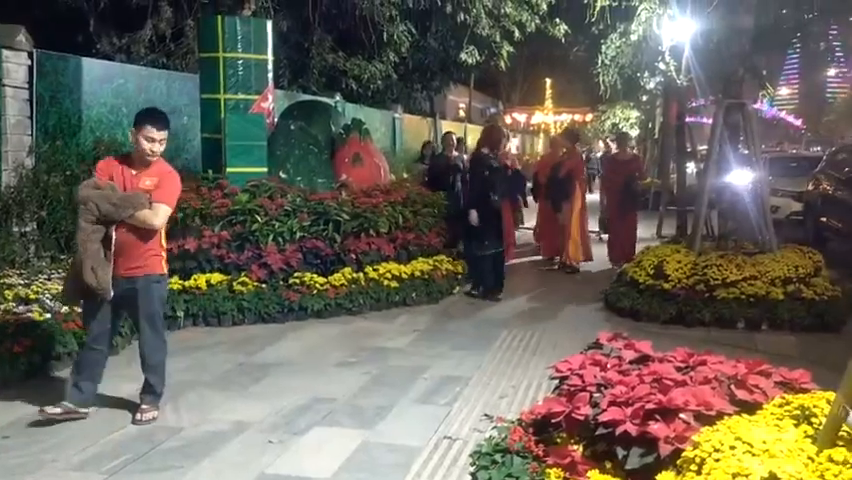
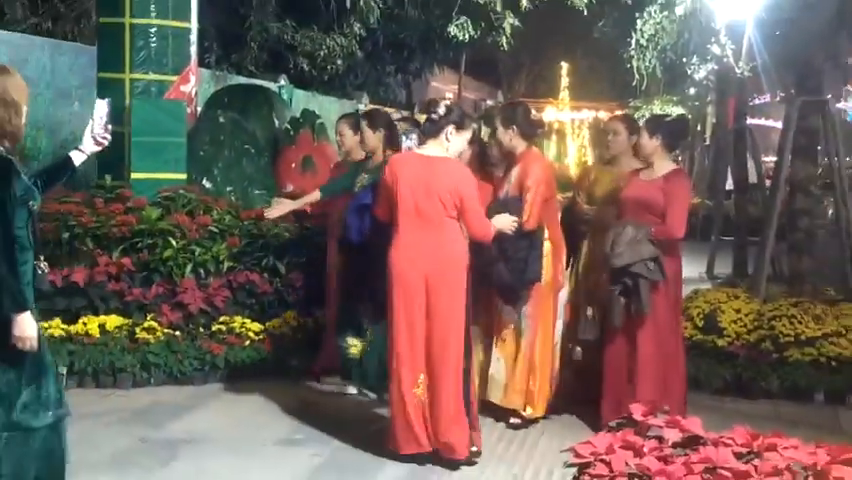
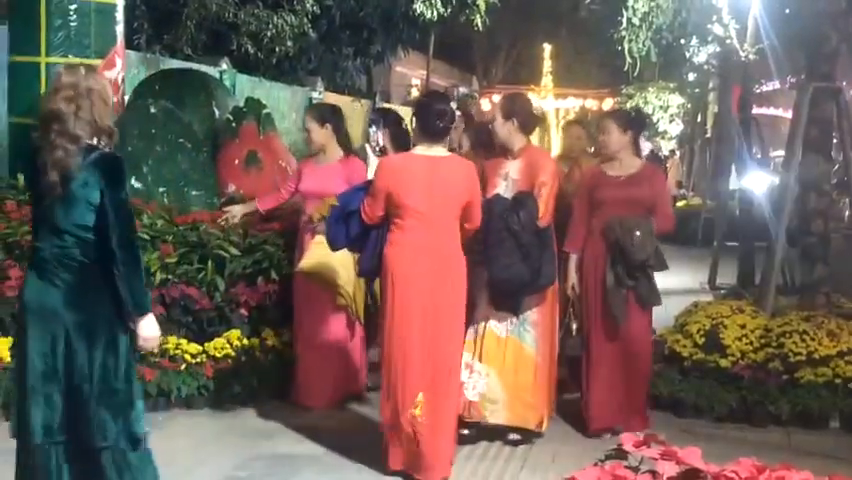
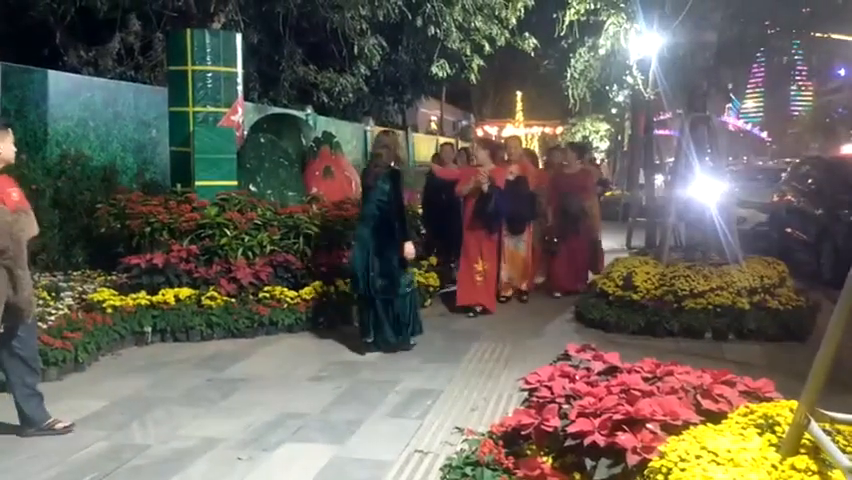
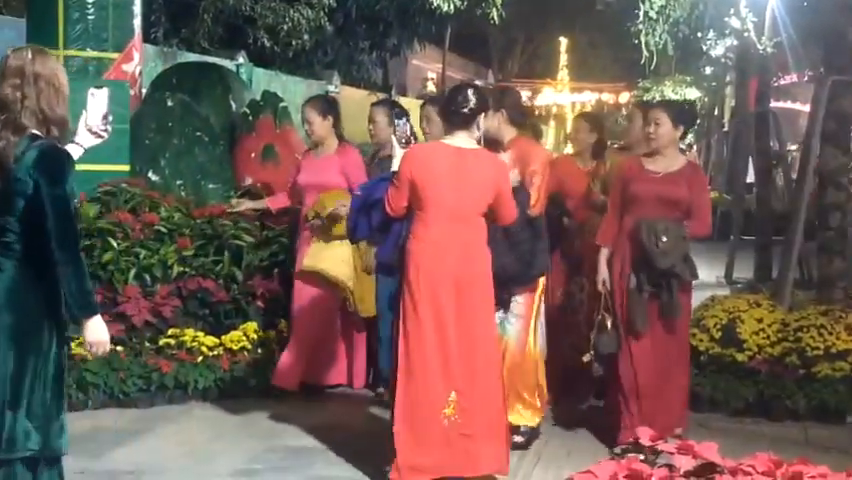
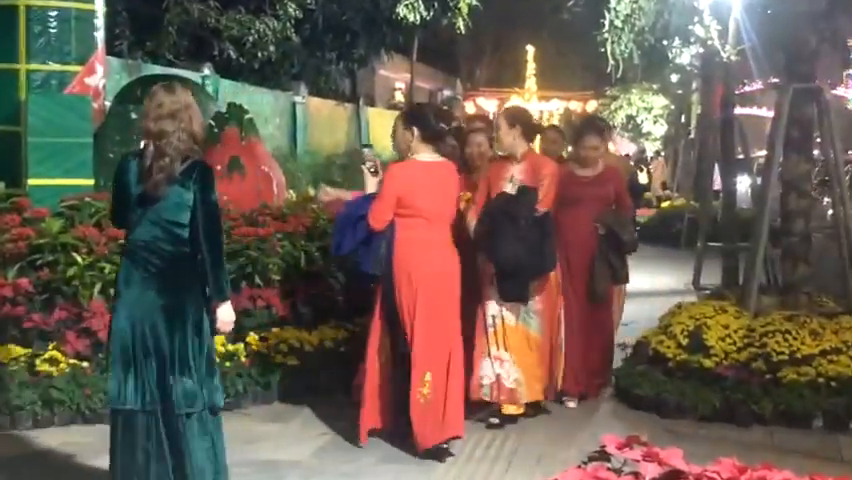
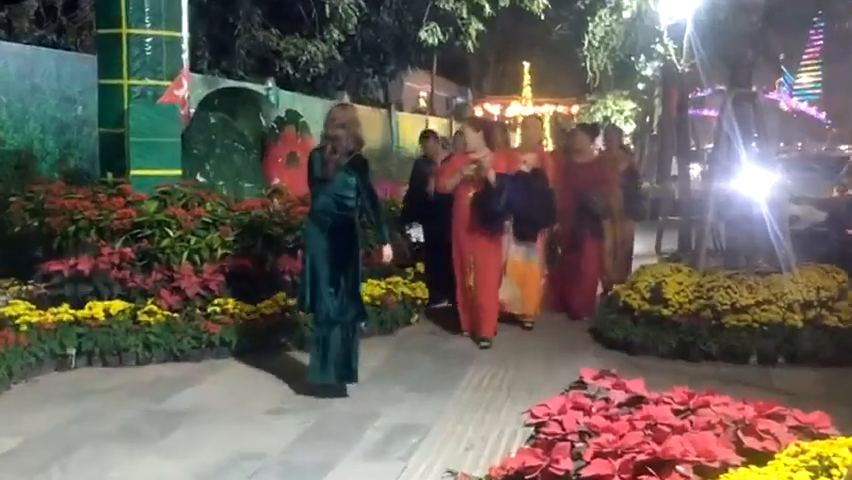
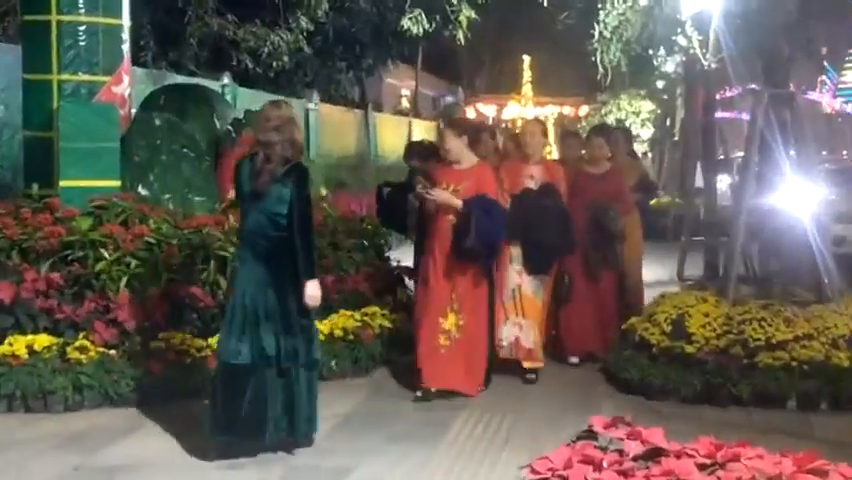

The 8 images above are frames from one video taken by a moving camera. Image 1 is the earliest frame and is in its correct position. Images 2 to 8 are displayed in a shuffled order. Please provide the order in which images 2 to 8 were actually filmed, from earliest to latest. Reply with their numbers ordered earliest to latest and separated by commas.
4, 7, 8, 6, 3, 5, 2
